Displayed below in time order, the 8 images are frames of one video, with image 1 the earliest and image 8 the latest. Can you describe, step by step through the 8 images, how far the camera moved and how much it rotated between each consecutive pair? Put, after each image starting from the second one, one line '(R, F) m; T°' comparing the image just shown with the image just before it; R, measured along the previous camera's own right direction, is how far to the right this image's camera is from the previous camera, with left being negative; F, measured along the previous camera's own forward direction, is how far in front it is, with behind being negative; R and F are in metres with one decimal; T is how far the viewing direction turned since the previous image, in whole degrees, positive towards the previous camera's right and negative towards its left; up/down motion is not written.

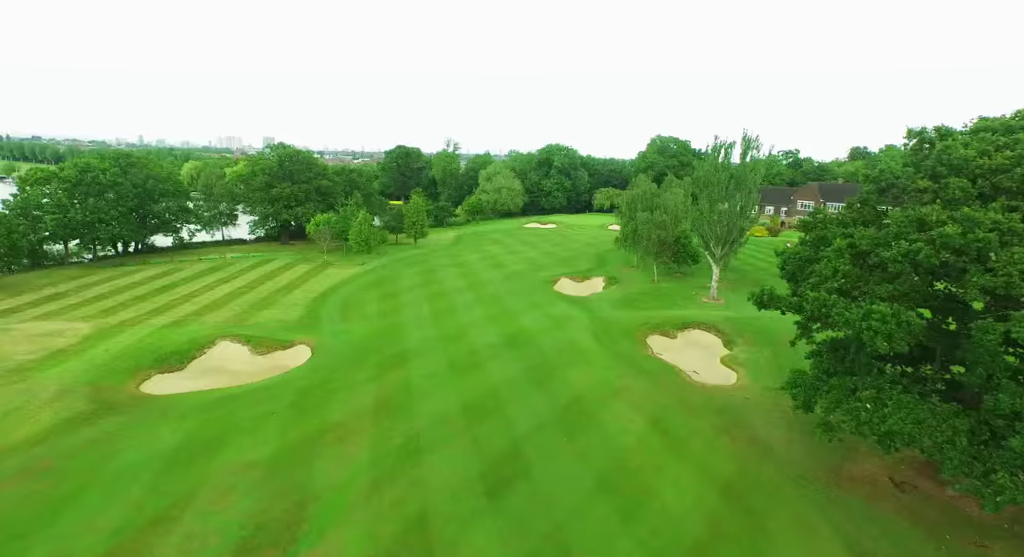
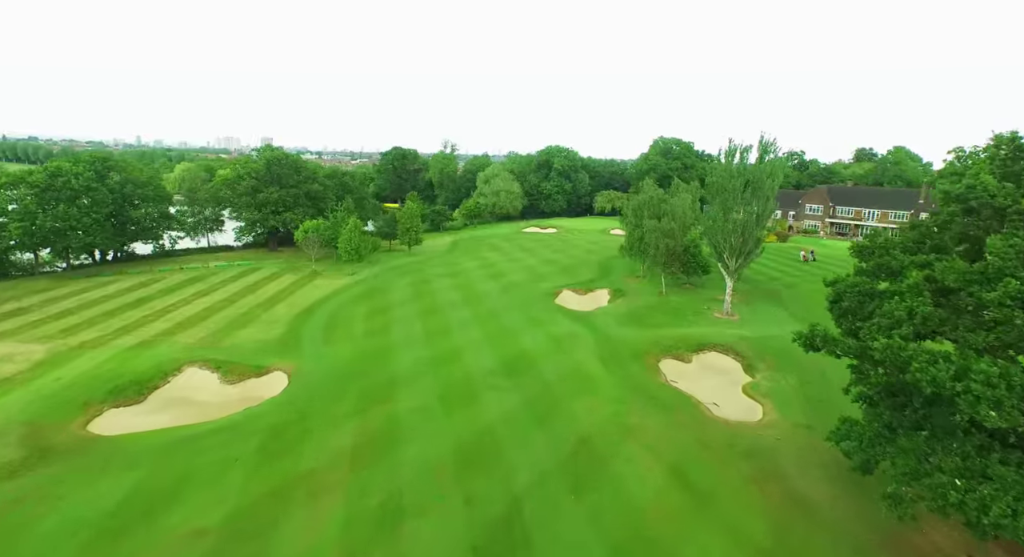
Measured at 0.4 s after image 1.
(0.0, +2.5) m; 0°
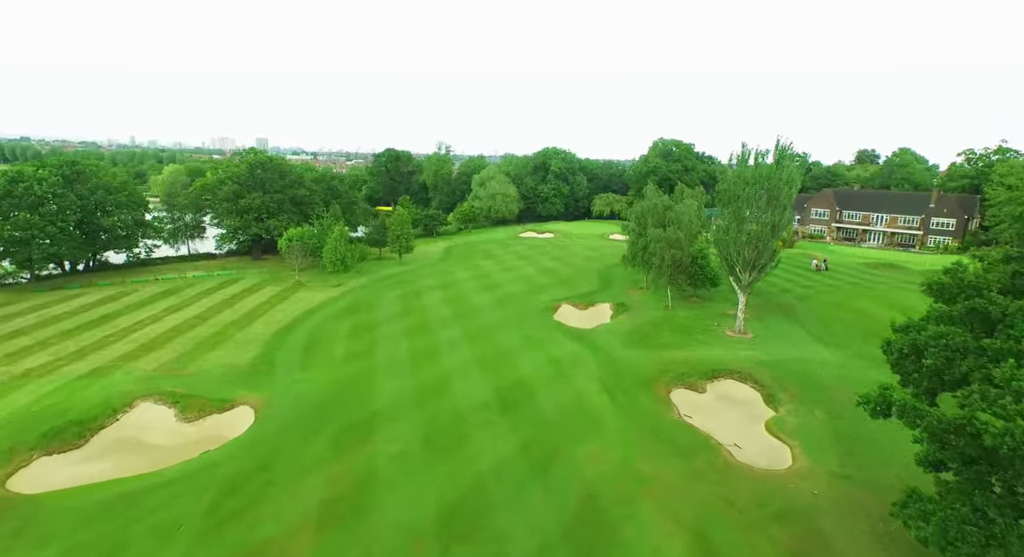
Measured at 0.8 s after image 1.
(+0.1, +2.6) m; 0°
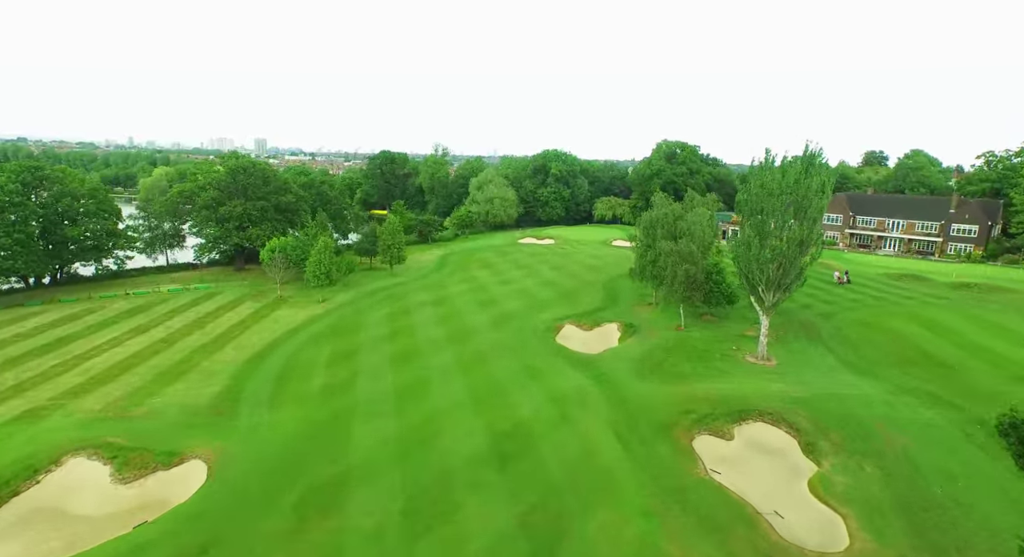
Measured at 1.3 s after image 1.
(+0.1, +3.1) m; 0°
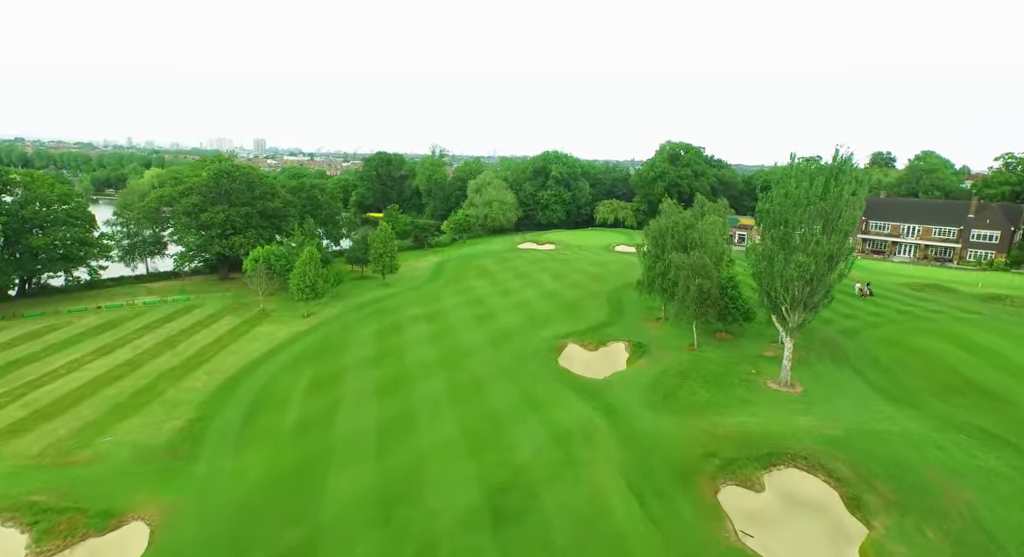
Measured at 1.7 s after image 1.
(+0.1, +2.6) m; 0°
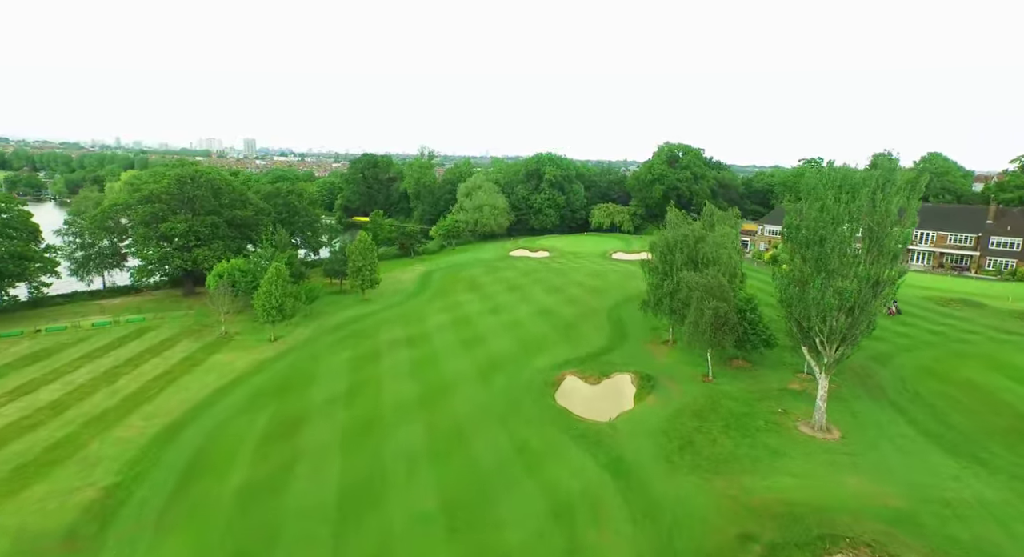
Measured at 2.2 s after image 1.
(+0.1, +3.8) m; +1°
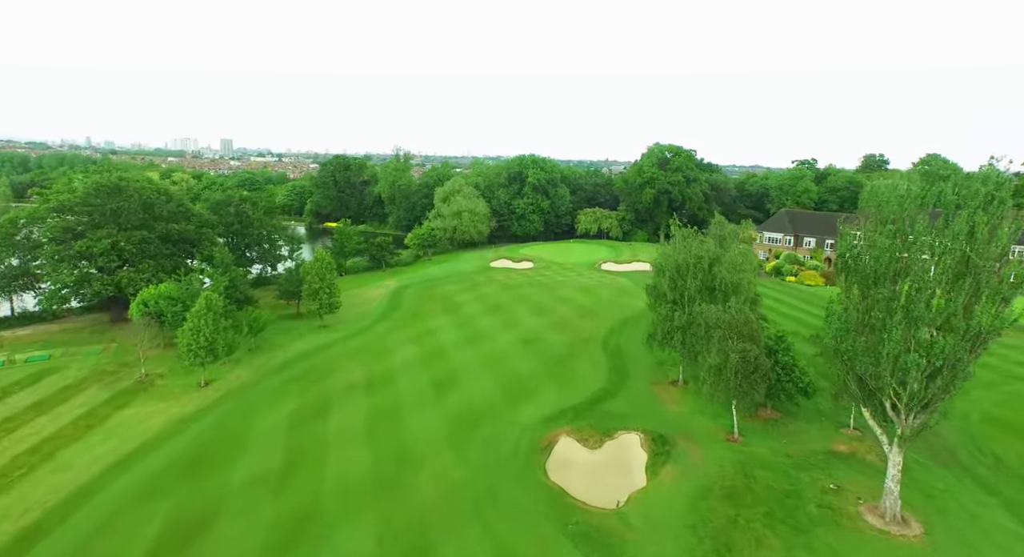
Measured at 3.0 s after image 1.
(+0.2, +5.4) m; +2°
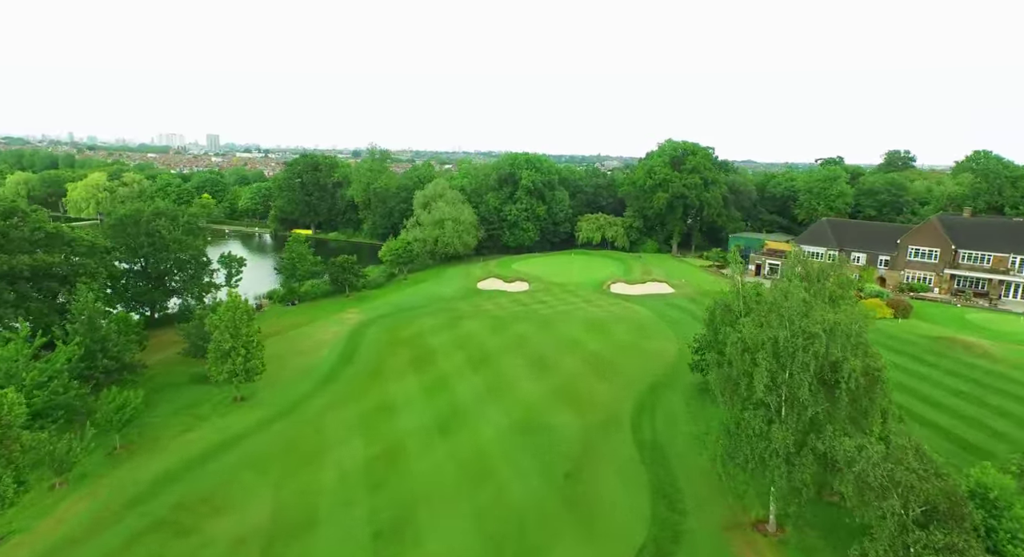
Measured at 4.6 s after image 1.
(+0.1, +10.7) m; +1°
